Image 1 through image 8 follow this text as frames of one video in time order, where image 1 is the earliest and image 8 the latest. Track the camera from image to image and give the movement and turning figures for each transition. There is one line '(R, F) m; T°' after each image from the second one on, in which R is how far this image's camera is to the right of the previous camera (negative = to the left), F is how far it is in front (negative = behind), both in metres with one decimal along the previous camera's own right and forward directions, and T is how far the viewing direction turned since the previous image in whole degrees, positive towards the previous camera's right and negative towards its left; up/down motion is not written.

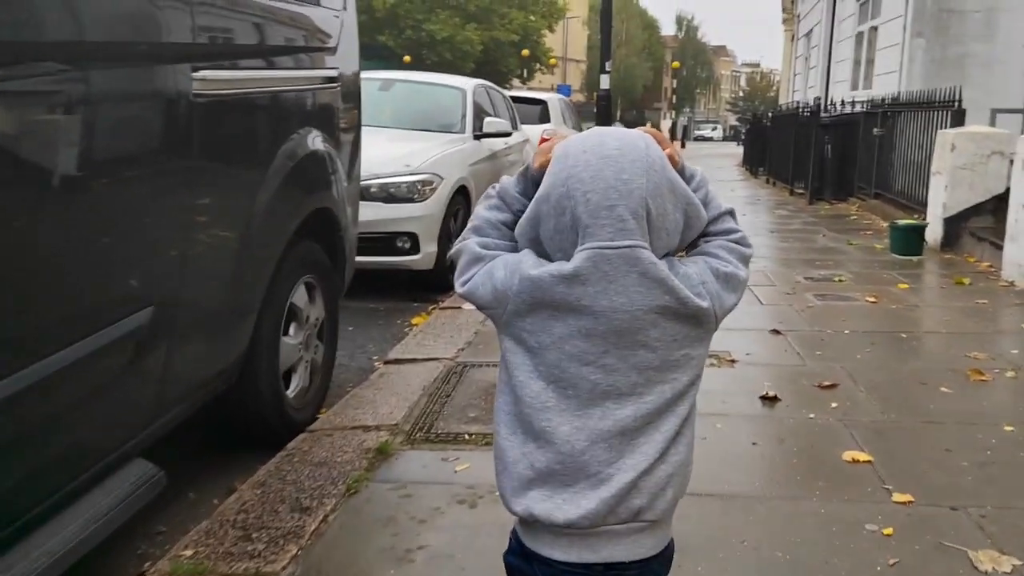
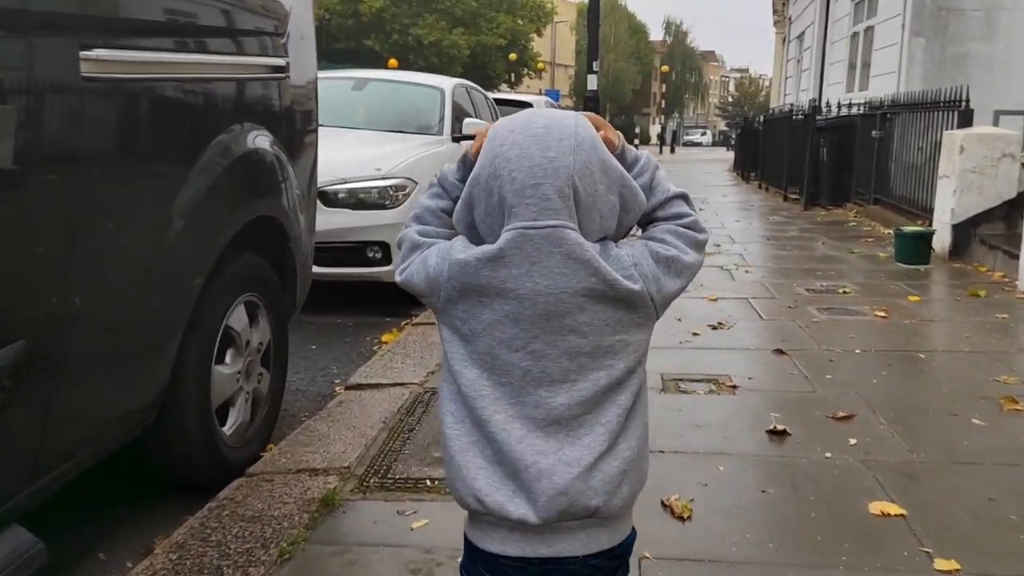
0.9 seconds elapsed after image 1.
(+0.1, +0.6) m; +1°
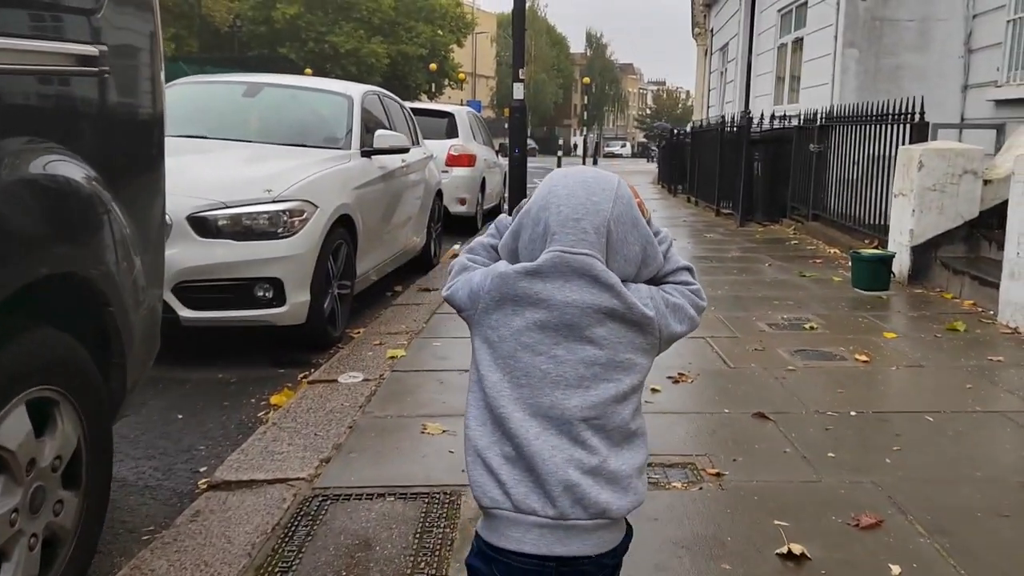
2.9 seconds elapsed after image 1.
(0.0, +1.1) m; +5°
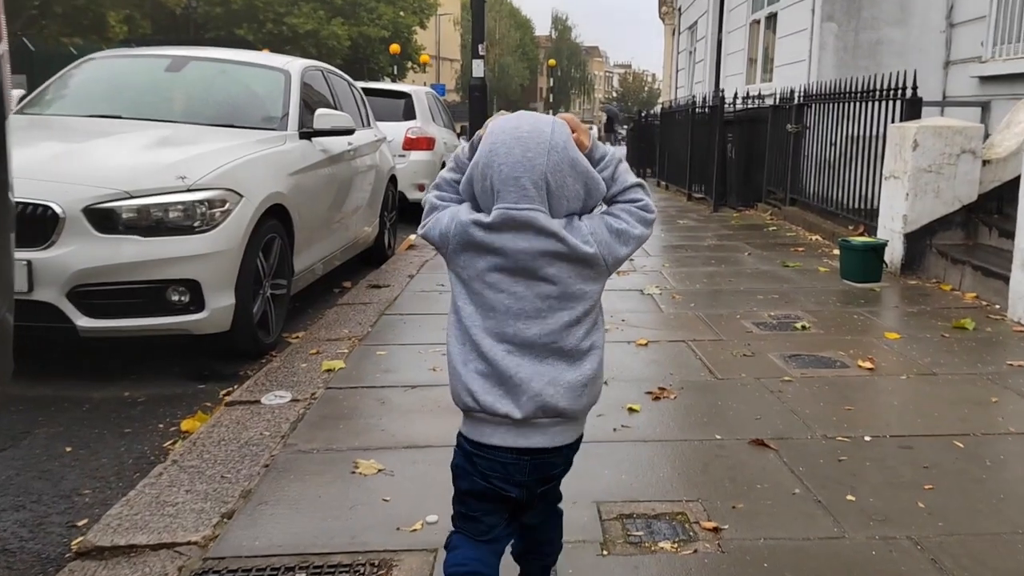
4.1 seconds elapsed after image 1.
(+0.1, +0.8) m; +2°
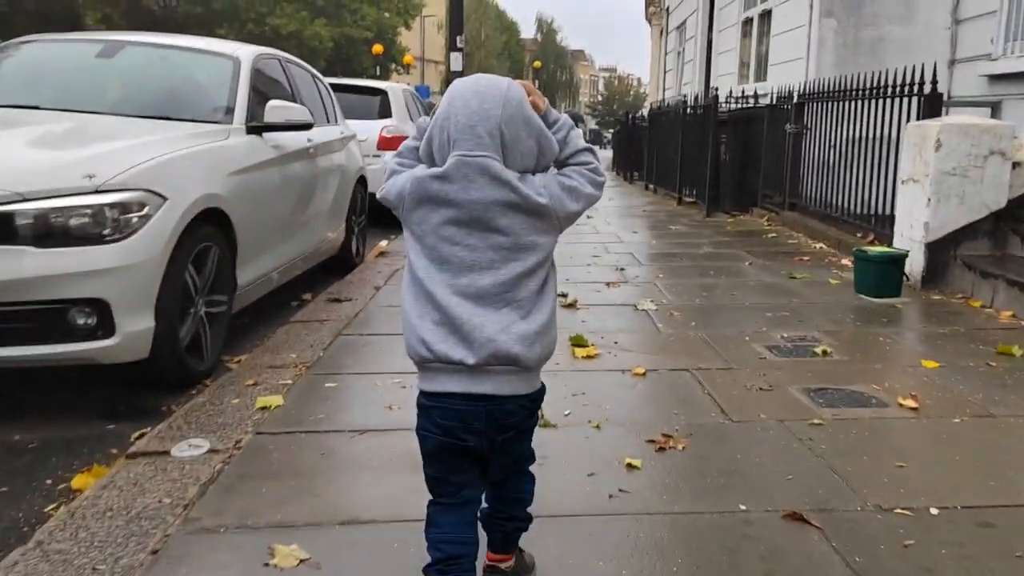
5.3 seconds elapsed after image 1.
(+0.1, +0.9) m; +1°
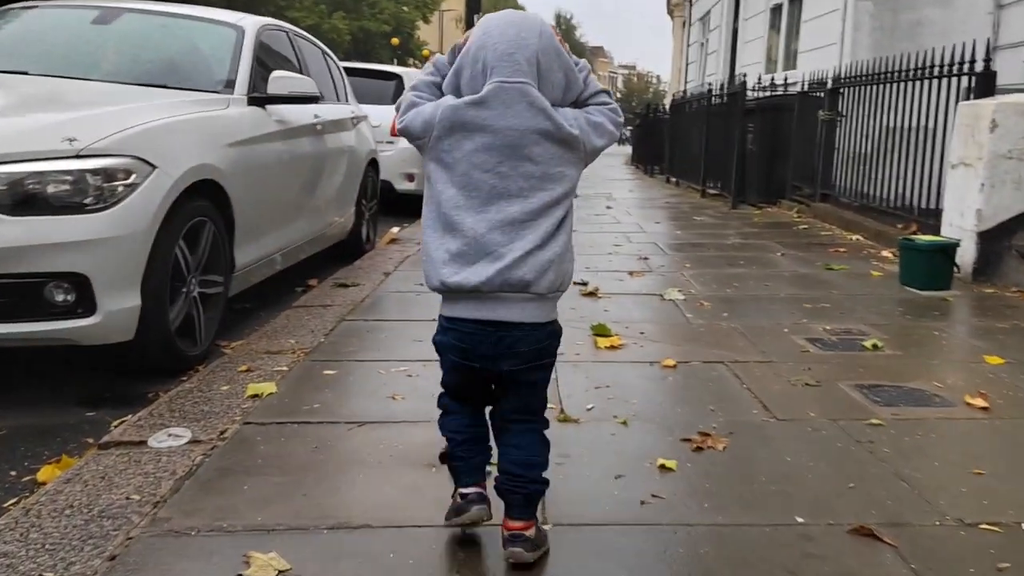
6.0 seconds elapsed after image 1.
(0.0, +0.4) m; -1°
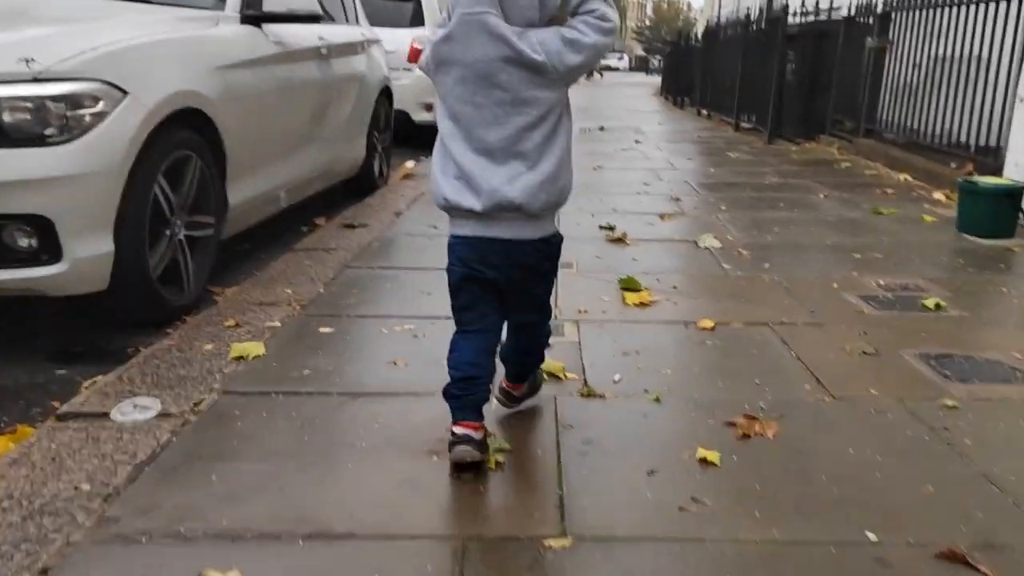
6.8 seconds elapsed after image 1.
(0.0, +0.5) m; -2°
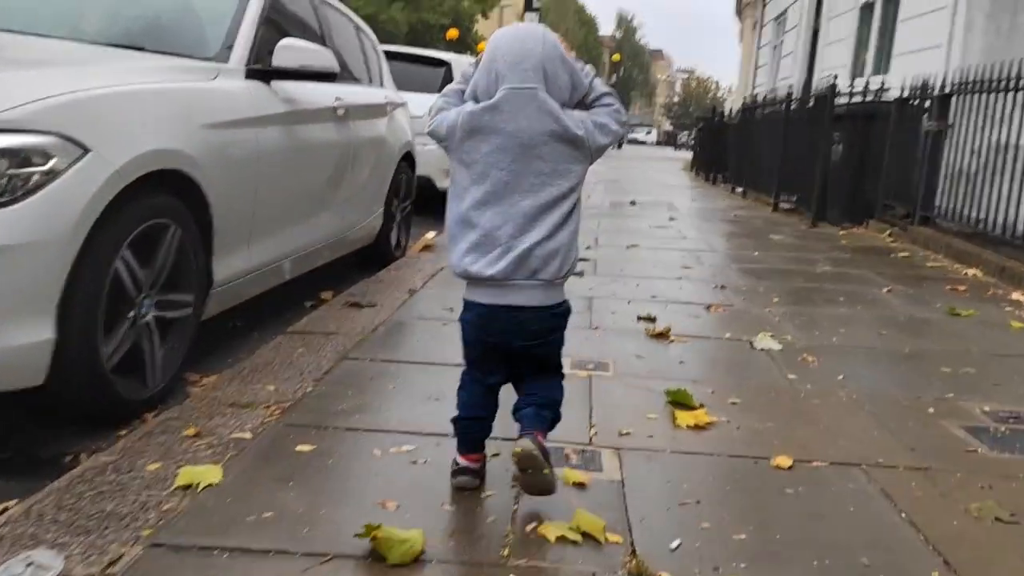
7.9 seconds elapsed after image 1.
(0.0, +0.7) m; -2°
